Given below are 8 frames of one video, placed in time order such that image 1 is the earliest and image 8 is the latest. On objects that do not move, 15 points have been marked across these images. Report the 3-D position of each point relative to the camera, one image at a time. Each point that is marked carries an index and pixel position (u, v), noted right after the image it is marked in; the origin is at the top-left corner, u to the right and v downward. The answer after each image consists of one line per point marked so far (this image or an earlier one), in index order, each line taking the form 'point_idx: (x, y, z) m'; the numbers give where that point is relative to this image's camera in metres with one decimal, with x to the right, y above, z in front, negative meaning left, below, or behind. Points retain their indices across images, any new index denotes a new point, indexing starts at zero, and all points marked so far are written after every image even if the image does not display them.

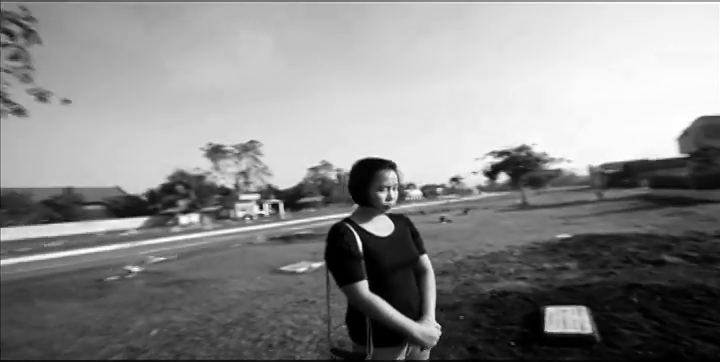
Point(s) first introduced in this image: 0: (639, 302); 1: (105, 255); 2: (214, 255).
0: (+3.0, -1.3, +3.7) m
1: (-10.4, -3.1, +14.7) m
2: (-4.6, -2.4, +11.4) m
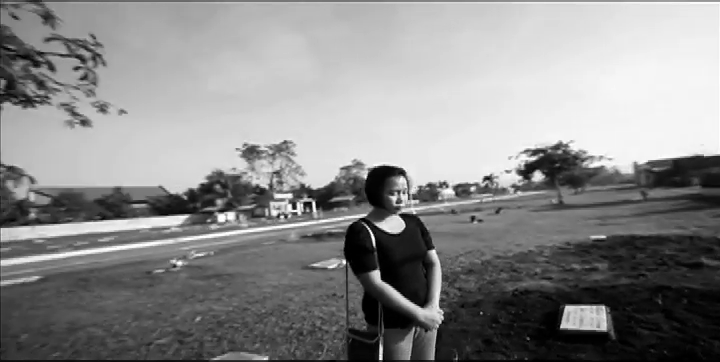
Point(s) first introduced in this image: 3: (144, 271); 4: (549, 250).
0: (+3.2, -1.3, +3.7) m
1: (-9.2, -3.1, +15.8) m
2: (-3.6, -2.4, +12.0) m
3: (-5.7, -2.4, +9.4) m
4: (+4.4, -1.6, +8.3) m
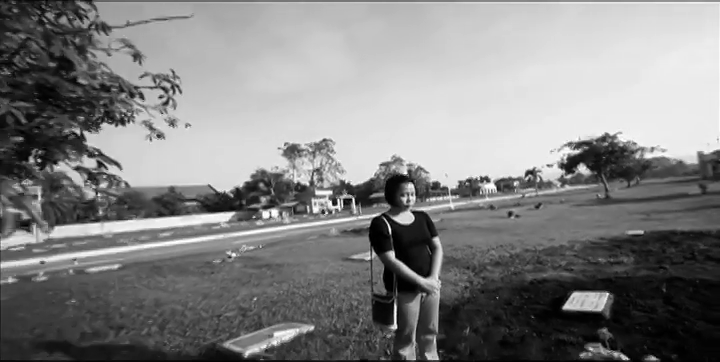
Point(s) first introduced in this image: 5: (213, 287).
0: (+3.5, -1.3, +4.0) m
1: (-7.4, -3.1, +17.4) m
2: (-2.3, -2.4, +13.1) m
3: (-4.6, -2.4, +10.7) m
4: (+5.3, -1.5, +8.5) m
5: (-2.9, -2.1, +7.1) m
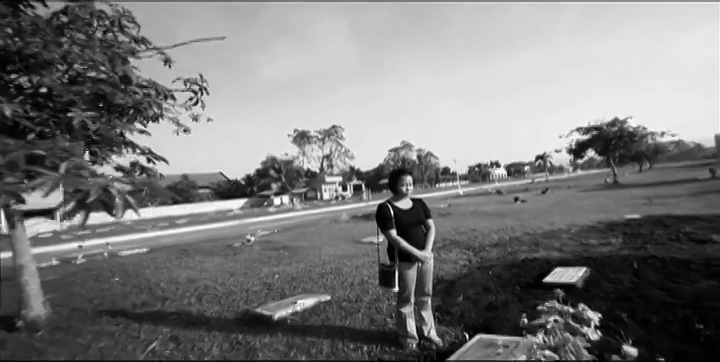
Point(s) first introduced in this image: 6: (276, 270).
0: (+3.7, -1.1, +4.6) m
1: (-6.9, -2.5, +18.4) m
2: (-2.0, -1.9, +13.9) m
3: (-4.3, -2.1, +11.6) m
4: (+5.5, -1.2, +9.0) m
5: (-2.7, -1.9, +7.9) m
6: (-1.7, -1.8, +7.2) m
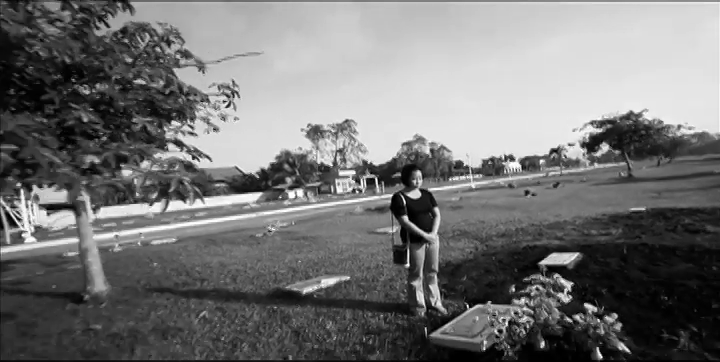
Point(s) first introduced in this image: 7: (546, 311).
0: (+3.9, -1.0, +5.1) m
1: (-6.1, -2.2, +19.3) m
2: (-1.4, -1.7, +14.6) m
3: (-3.8, -1.9, +12.4) m
4: (+5.9, -1.0, +9.5) m
5: (-2.3, -1.8, +8.6) m
6: (-1.4, -1.7, +8.0) m
7: (+1.4, -1.0, +2.7) m
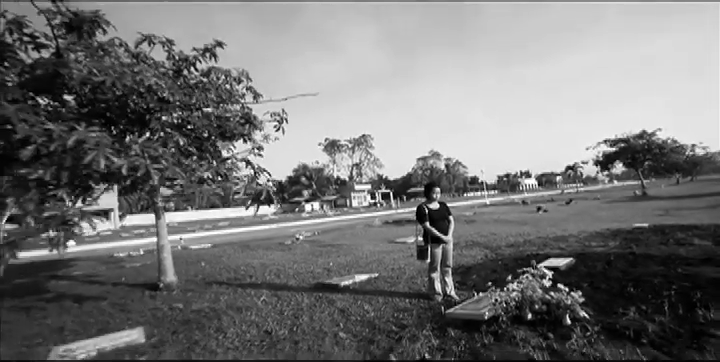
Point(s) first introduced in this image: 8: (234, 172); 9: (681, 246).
0: (+4.4, -1.3, +6.1) m
1: (-5.1, -2.9, +20.5) m
2: (-0.5, -2.3, +15.7) m
3: (-3.1, -2.4, +13.6) m
4: (+6.6, -1.5, +10.3) m
5: (-1.7, -2.1, +9.7) m
6: (-0.8, -2.0, +9.1) m
7: (+1.8, -1.1, +3.8) m
8: (-2.1, +0.1, +5.8) m
9: (+6.4, -1.3, +7.1) m
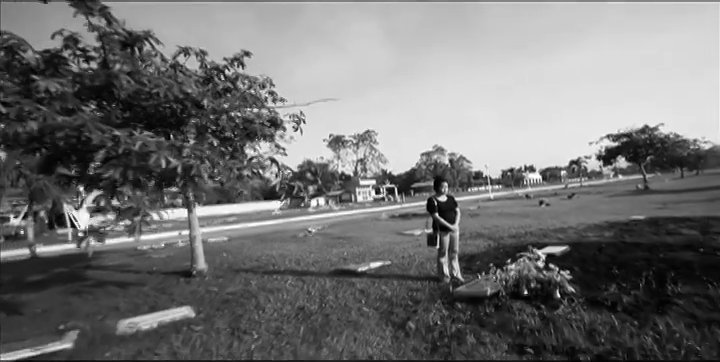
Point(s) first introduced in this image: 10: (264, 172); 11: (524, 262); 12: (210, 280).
0: (+4.7, -1.2, +6.7) m
1: (-4.7, -2.7, +21.3) m
2: (-0.1, -2.1, +16.4) m
3: (-2.7, -2.2, +14.3) m
4: (+6.9, -1.4, +10.9) m
5: (-1.4, -2.0, +10.4) m
6: (-0.5, -1.9, +9.8) m
7: (+2.0, -1.1, +4.4) m
8: (-1.8, +0.2, +6.5) m
9: (+6.7, -1.2, +7.7) m
10: (-1.7, +0.2, +6.4) m
11: (+2.1, -1.0, +4.5) m
12: (-3.0, -2.0, +7.1) m
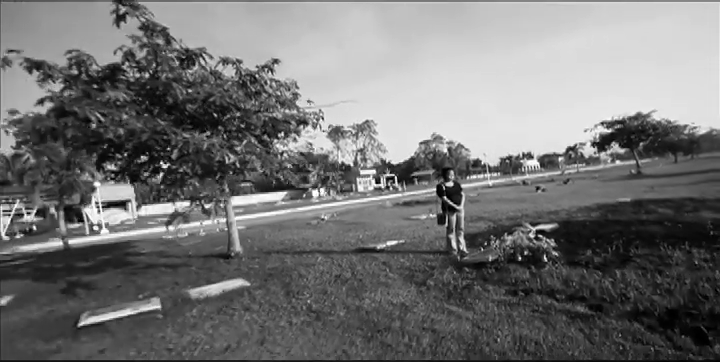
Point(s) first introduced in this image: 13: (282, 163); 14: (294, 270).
0: (+5.1, -0.9, +7.8) m
1: (-4.3, -2.1, +22.4) m
2: (+0.2, -1.6, +17.4) m
3: (-2.3, -1.8, +15.4) m
4: (+7.3, -0.9, +12.0) m
5: (-1.0, -1.7, +11.5) m
6: (-0.1, -1.6, +10.8) m
7: (+2.5, -0.9, +5.5) m
8: (-1.4, +0.4, +7.5) m
9: (+7.1, -0.8, +8.8) m
10: (-1.4, +0.3, +7.5) m
11: (+2.5, -0.8, +5.6) m
12: (-2.6, -1.8, +8.2) m
13: (-1.6, +0.4, +7.5) m
14: (-1.2, -1.7, +6.5) m
